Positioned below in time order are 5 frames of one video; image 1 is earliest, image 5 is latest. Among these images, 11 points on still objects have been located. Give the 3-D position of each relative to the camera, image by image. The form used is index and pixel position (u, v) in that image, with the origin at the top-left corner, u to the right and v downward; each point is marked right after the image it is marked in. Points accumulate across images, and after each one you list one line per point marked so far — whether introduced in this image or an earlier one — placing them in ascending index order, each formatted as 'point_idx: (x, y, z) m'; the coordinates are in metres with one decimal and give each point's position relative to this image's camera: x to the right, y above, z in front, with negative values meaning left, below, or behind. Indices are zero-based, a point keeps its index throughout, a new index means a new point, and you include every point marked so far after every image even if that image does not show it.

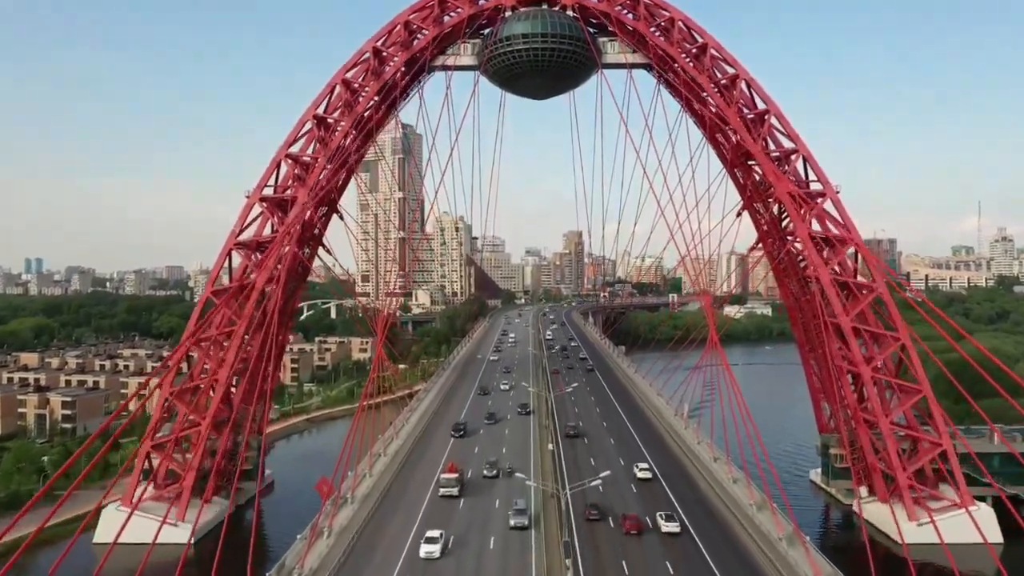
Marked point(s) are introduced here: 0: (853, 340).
0: (+10.2, -1.6, +19.8) m
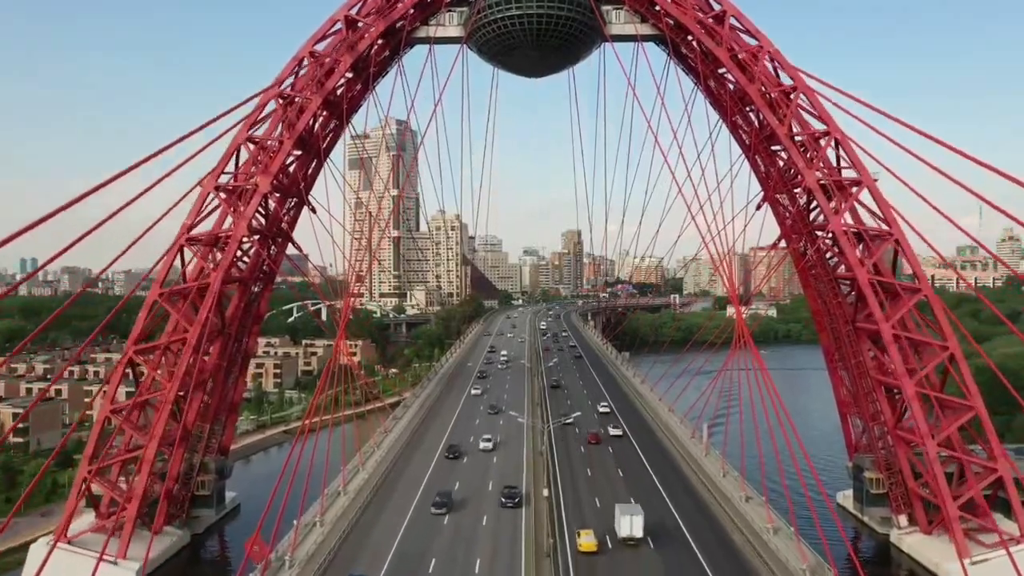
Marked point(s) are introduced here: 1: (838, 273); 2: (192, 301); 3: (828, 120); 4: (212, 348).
0: (+10.0, -1.7, +17.2) m
1: (+9.5, +0.4, +19.2) m
2: (-9.2, -0.4, +18.9) m
3: (+8.8, +4.6, +18.3) m
4: (-8.8, -1.8, +19.4) m
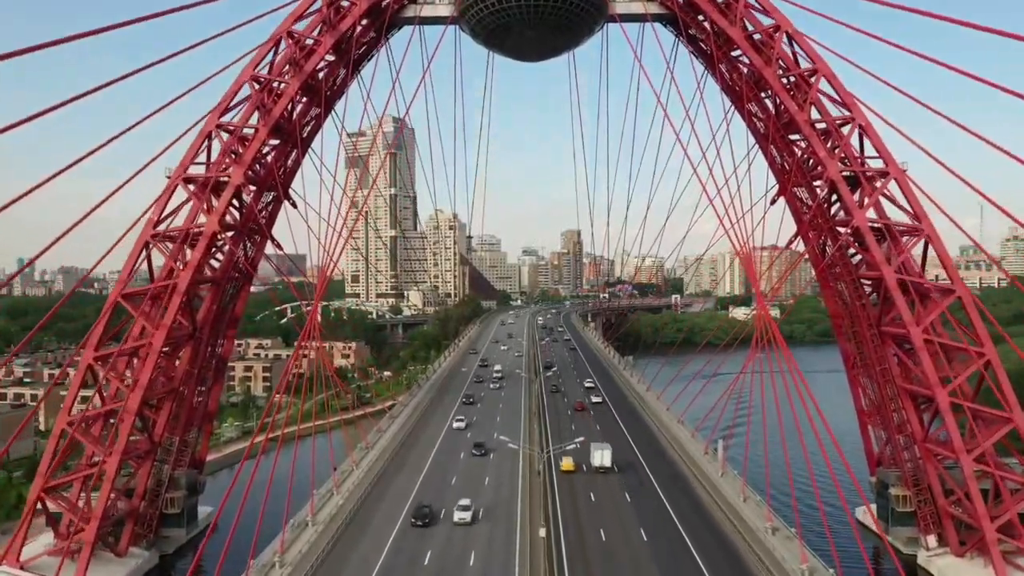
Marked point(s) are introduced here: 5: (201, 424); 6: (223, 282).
0: (+9.9, -1.7, +15.7) m
1: (+9.3, +0.4, +17.6) m
2: (-9.3, -0.4, +17.4) m
3: (+8.7, +4.6, +16.8) m
4: (-8.9, -1.8, +17.8) m
5: (-9.3, -4.0, +19.6) m
6: (-8.0, +0.2, +18.4) m
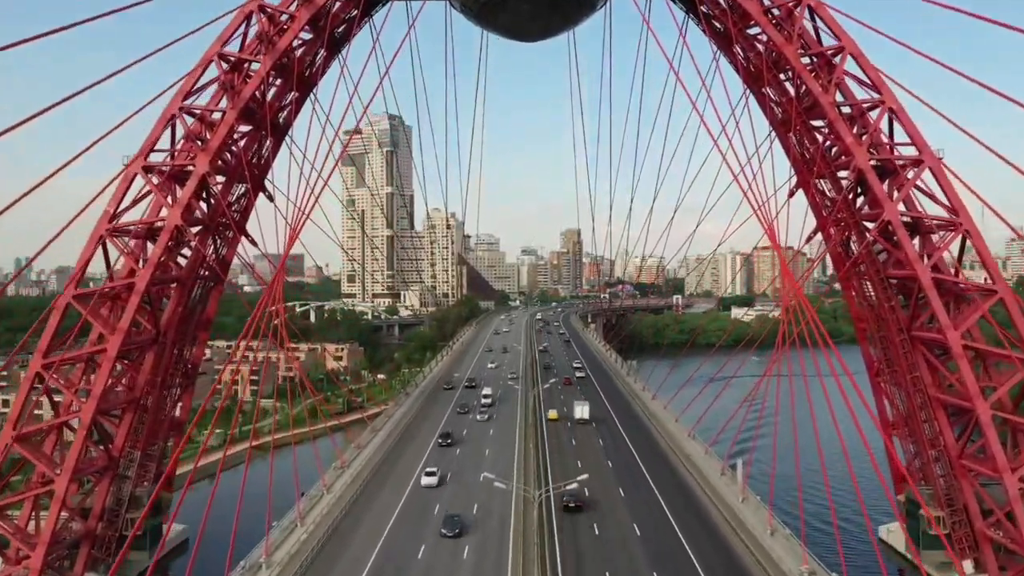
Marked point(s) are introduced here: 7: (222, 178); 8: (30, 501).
0: (+9.7, -1.7, +14.2) m
1: (+9.2, +0.4, +16.1) m
2: (-9.4, -0.4, +15.8) m
3: (+8.5, +4.6, +15.2) m
4: (-9.0, -1.8, +16.2) m
5: (-9.4, -4.0, +18.0) m
6: (-8.2, +0.2, +16.8) m
7: (-7.1, +2.7, +16.1) m
8: (-11.0, -4.9, +15.0) m
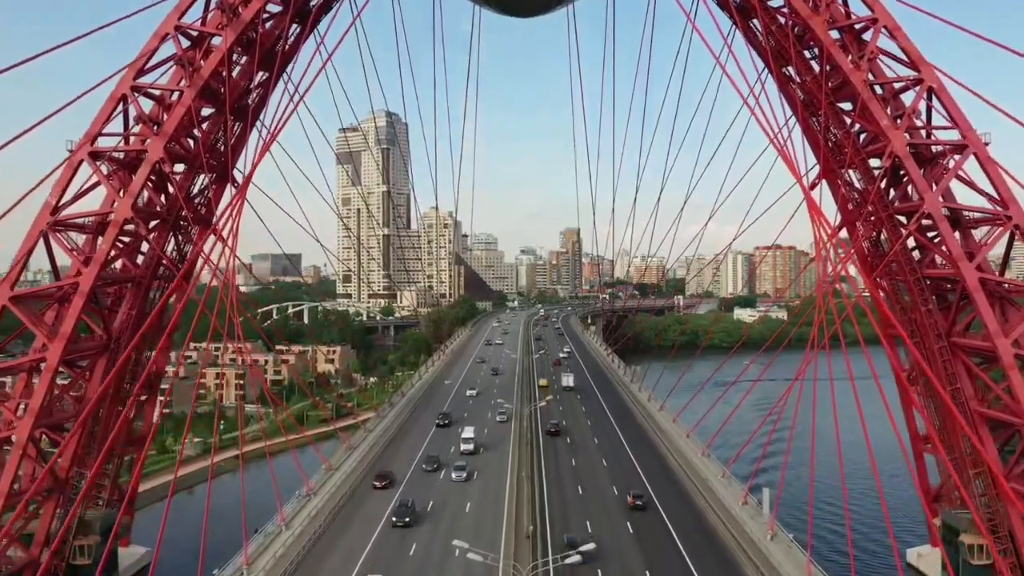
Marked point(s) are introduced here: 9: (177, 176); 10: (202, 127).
0: (+9.6, -1.7, +12.5) m
1: (+9.0, +0.4, +14.4) m
2: (-9.6, -0.4, +14.1) m
3: (+8.4, +4.6, +13.6) m
4: (-9.2, -1.8, +14.5) m
5: (-9.6, -4.1, +16.3) m
6: (-8.3, +0.2, +15.1) m
7: (-7.2, +2.7, +14.4) m
8: (-11.2, -4.9, +13.3) m
9: (-7.4, +2.5, +14.6) m
10: (-6.8, +3.6, +14.5) m
